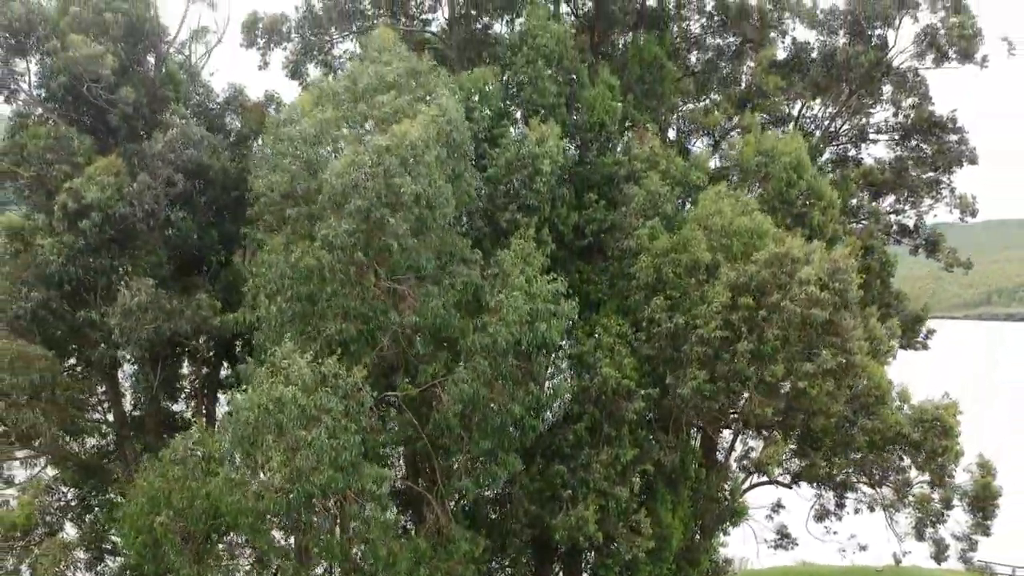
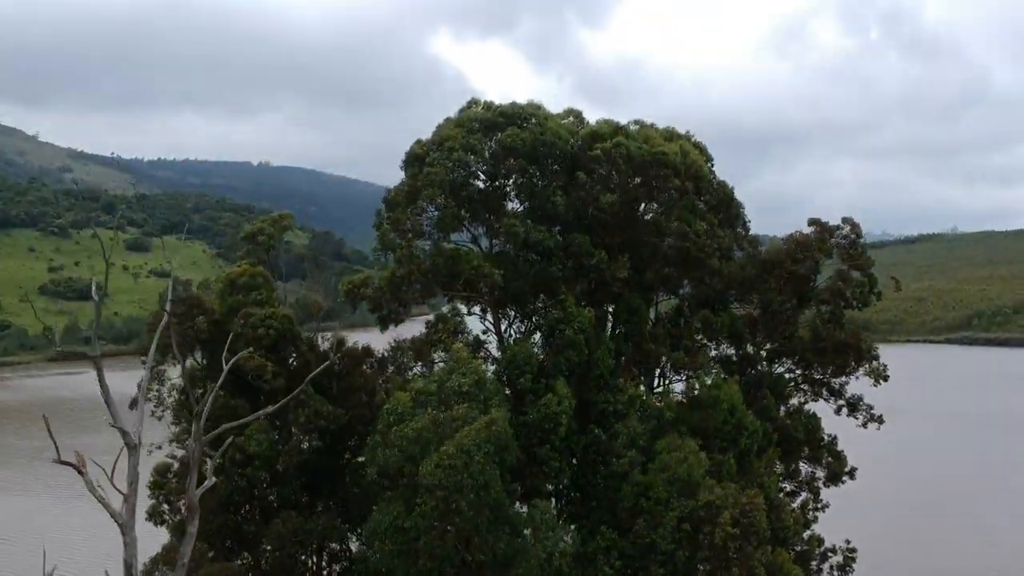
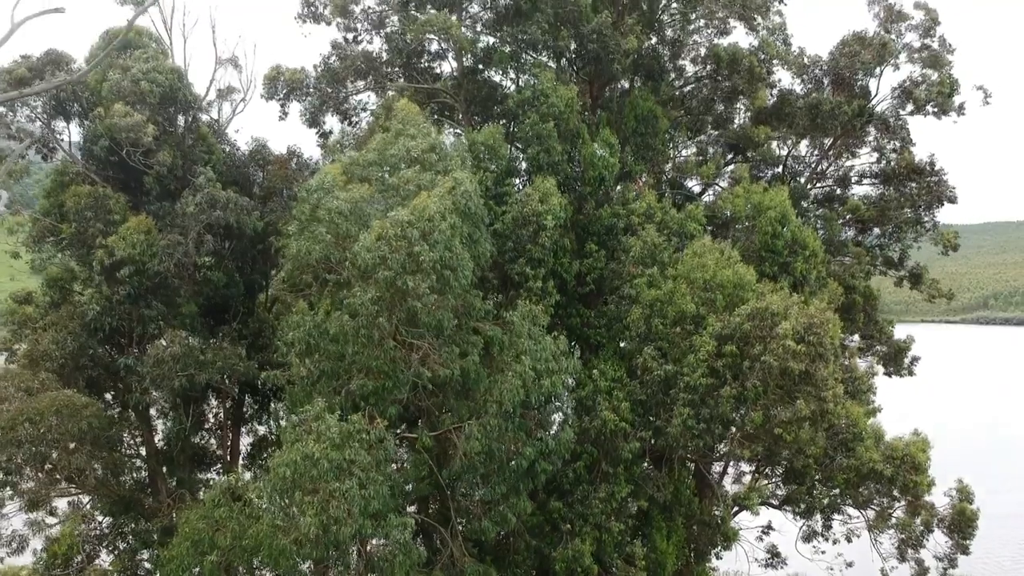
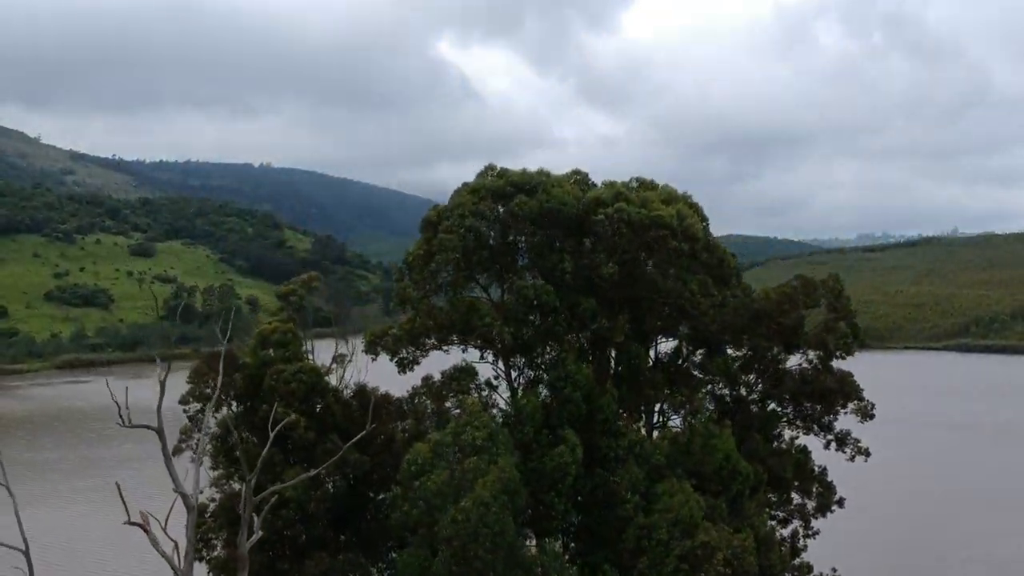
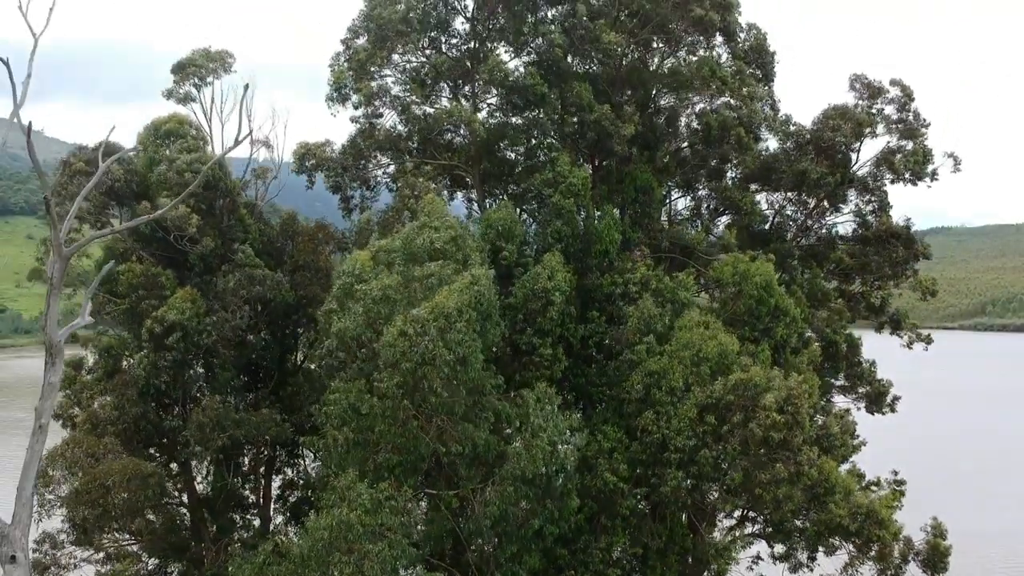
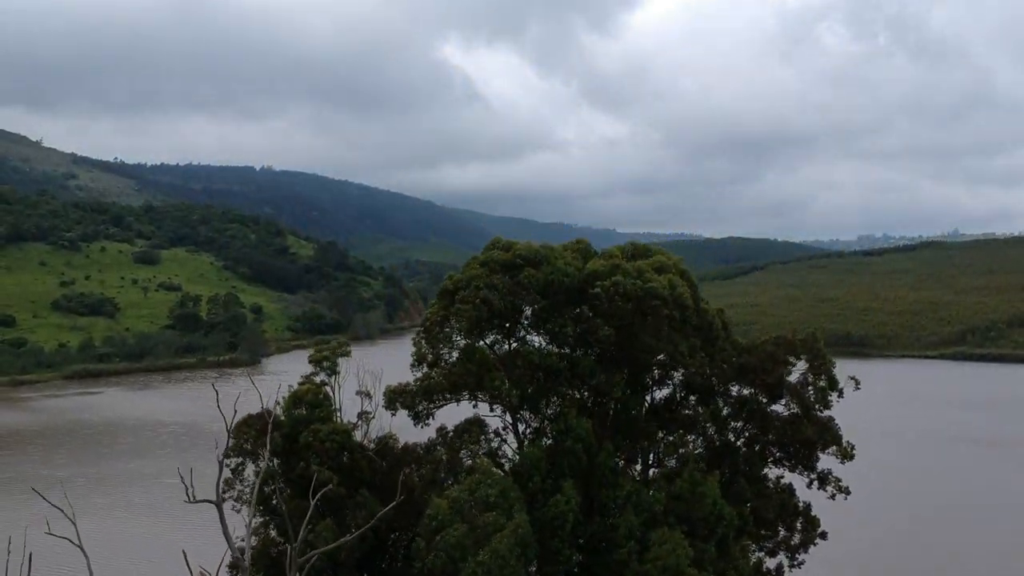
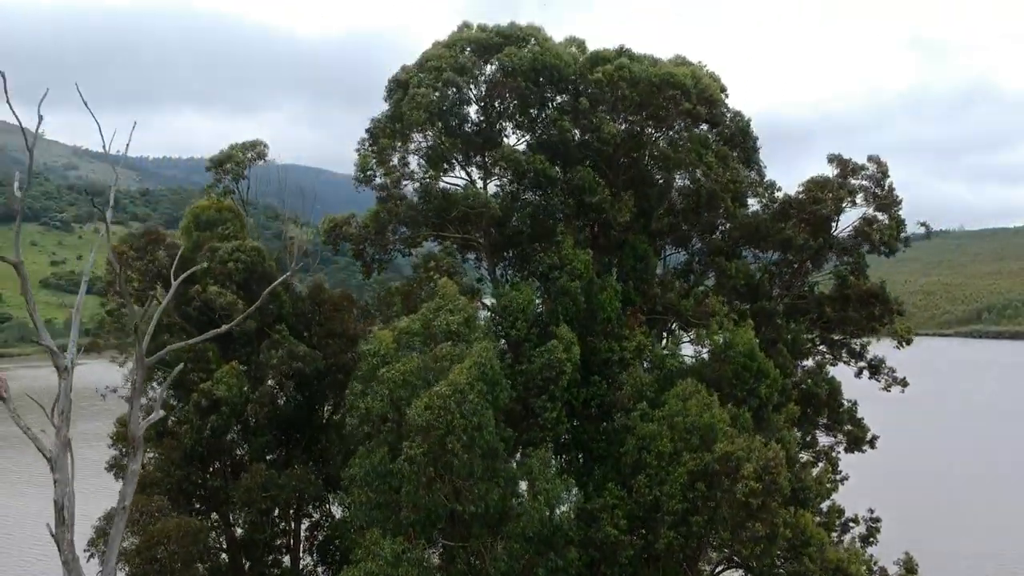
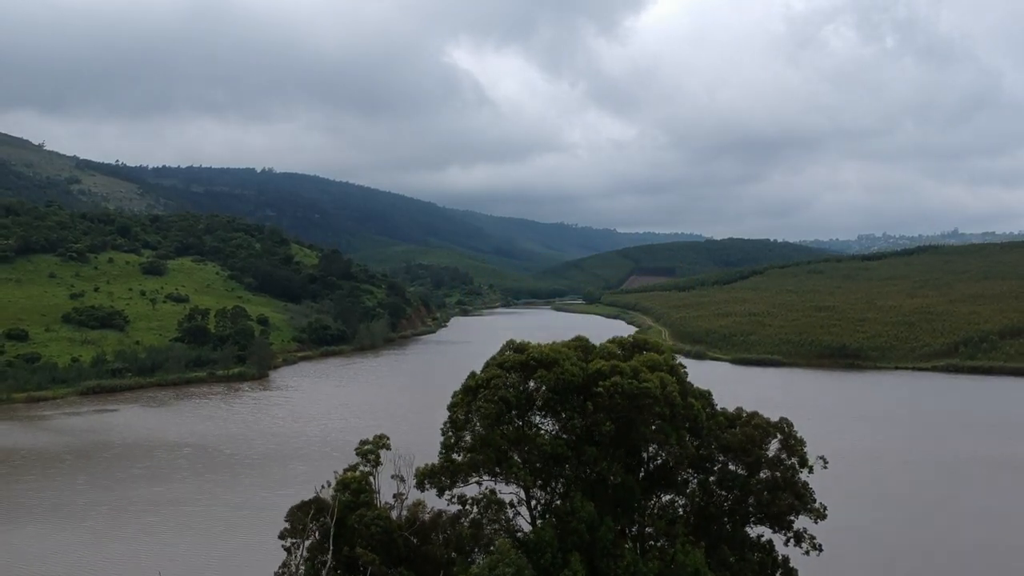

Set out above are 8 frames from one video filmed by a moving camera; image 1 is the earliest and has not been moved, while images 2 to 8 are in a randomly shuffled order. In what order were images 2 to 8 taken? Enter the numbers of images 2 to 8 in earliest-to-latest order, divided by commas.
3, 5, 7, 2, 4, 6, 8
